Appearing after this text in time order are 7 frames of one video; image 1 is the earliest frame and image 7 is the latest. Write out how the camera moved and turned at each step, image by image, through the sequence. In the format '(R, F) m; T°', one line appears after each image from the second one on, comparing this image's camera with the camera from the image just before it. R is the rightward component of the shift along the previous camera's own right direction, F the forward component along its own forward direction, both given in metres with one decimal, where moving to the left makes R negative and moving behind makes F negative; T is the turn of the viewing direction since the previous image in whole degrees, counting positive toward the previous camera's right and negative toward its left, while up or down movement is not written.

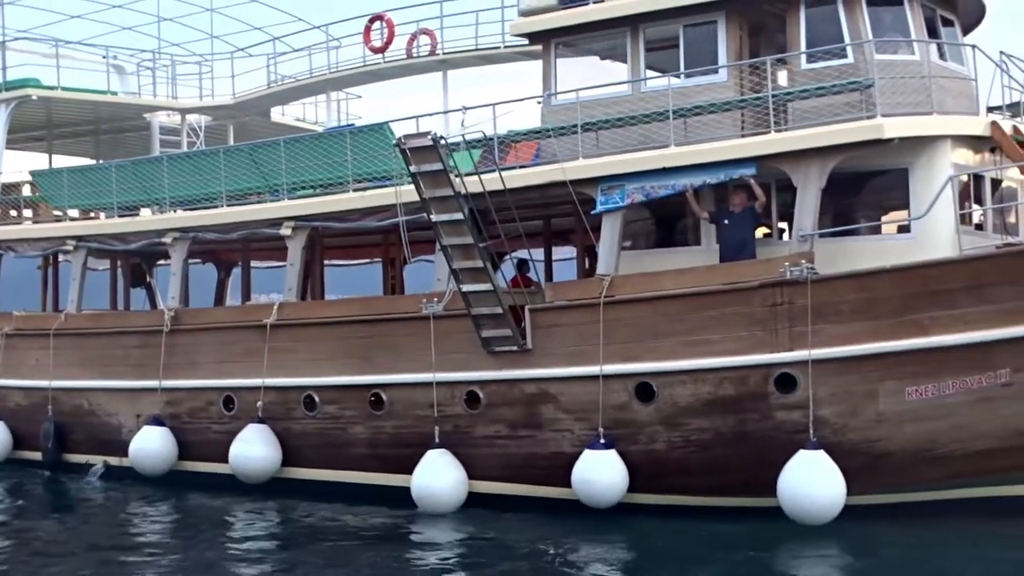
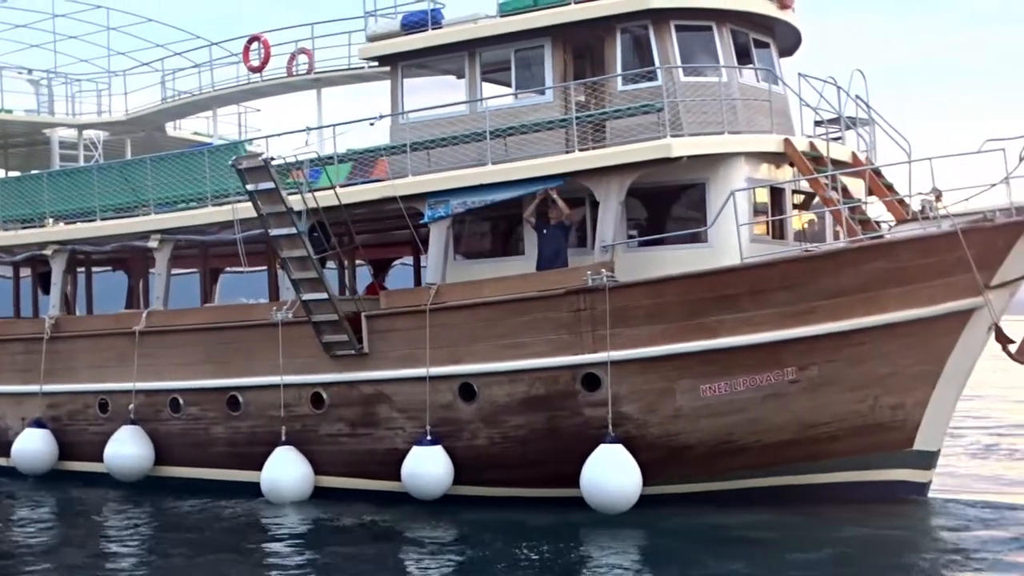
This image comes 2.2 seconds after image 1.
(+1.1, -0.8) m; +1°
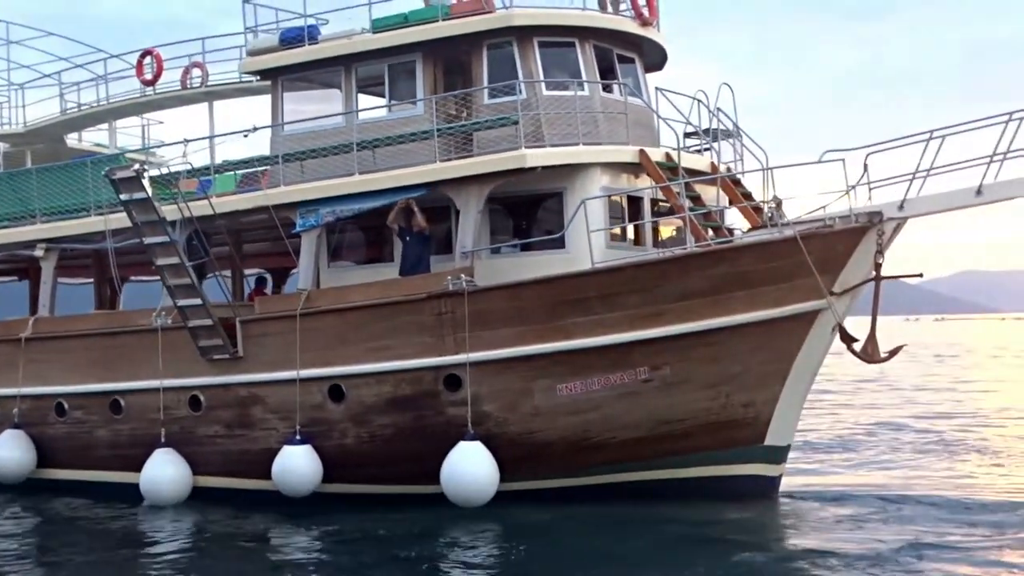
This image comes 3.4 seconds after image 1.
(+0.6, -0.5) m; +2°
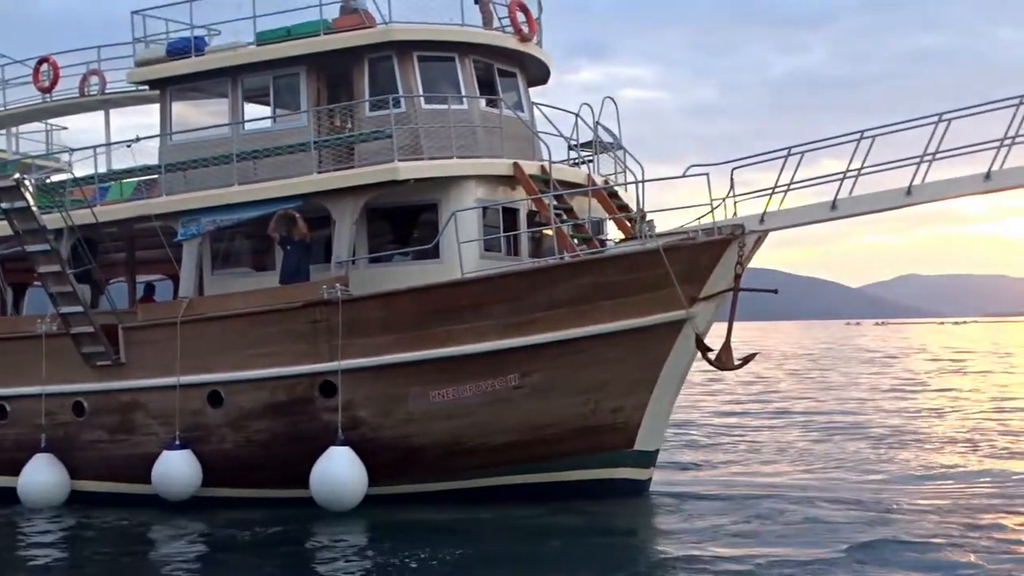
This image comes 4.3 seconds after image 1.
(+0.5, -0.3) m; +2°
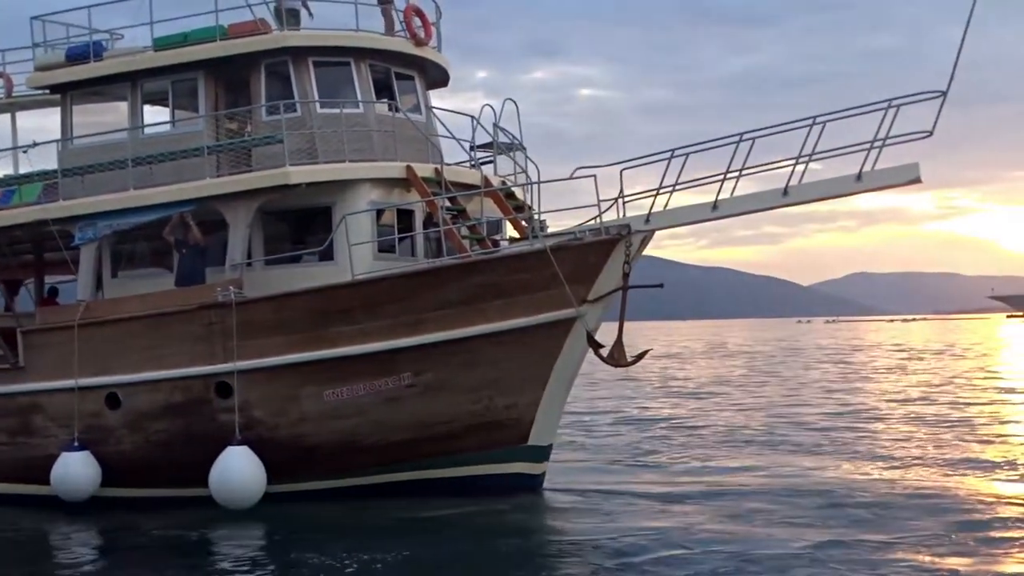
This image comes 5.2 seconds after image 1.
(+0.4, -0.3) m; +2°
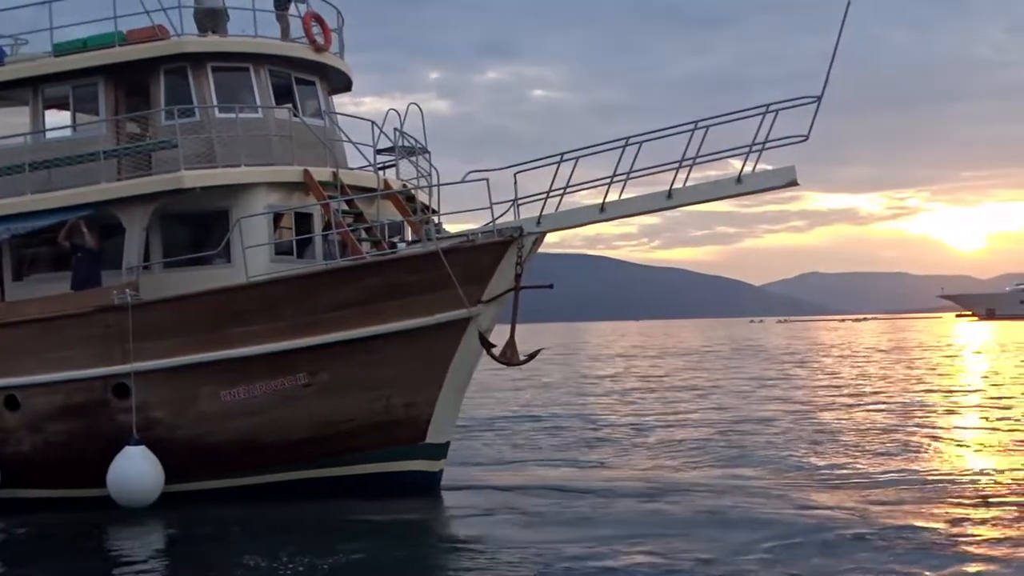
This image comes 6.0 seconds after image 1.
(+0.5, -0.3) m; +2°
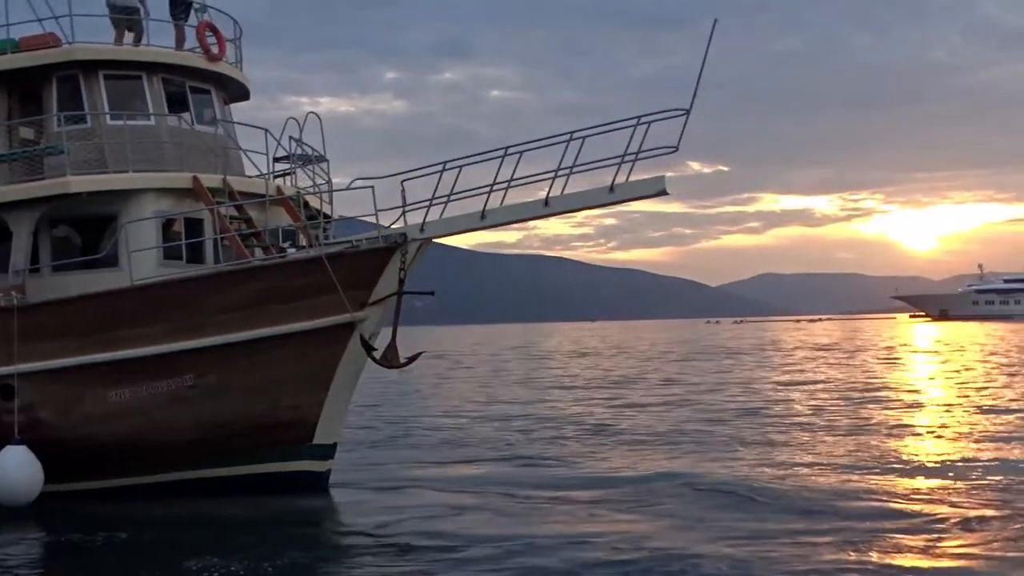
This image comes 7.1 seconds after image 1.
(+0.6, -0.3) m; +2°
